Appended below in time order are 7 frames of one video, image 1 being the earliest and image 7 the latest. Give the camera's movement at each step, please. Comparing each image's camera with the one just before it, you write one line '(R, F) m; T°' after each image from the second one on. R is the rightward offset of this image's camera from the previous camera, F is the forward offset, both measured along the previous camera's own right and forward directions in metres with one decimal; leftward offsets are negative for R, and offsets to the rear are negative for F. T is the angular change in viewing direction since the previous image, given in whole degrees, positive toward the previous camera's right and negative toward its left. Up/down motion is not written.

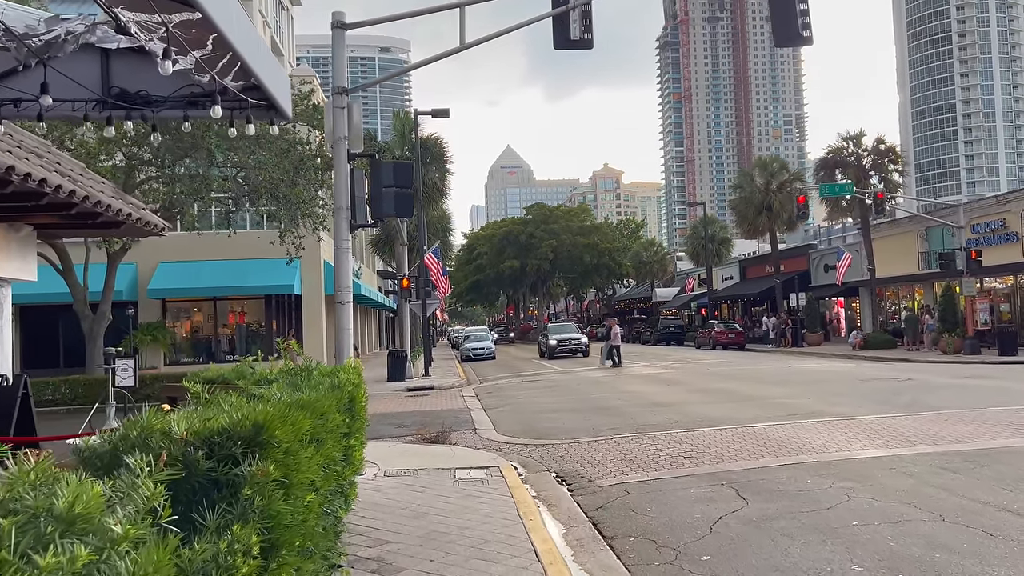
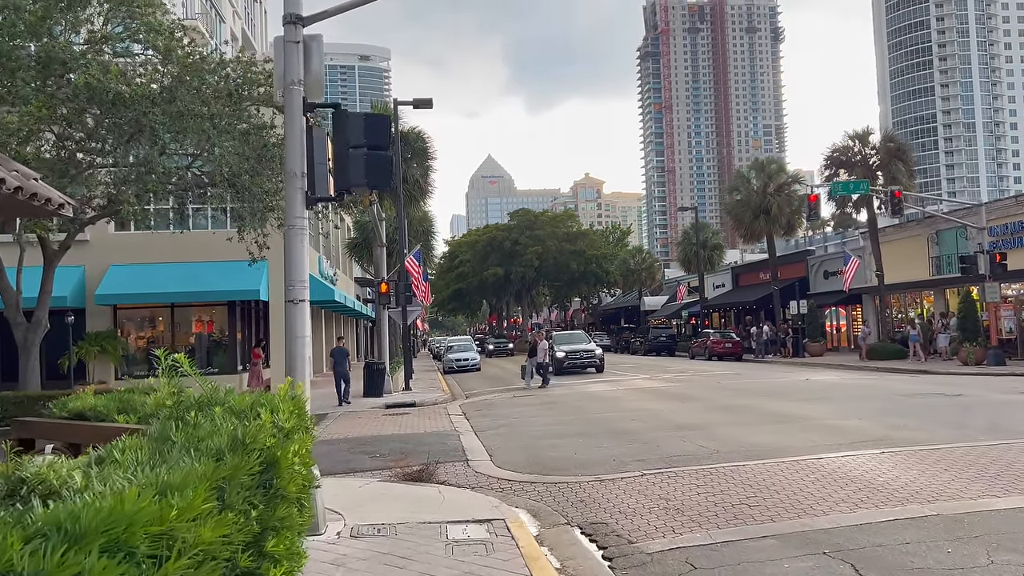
(-0.3, +2.3) m; +1°
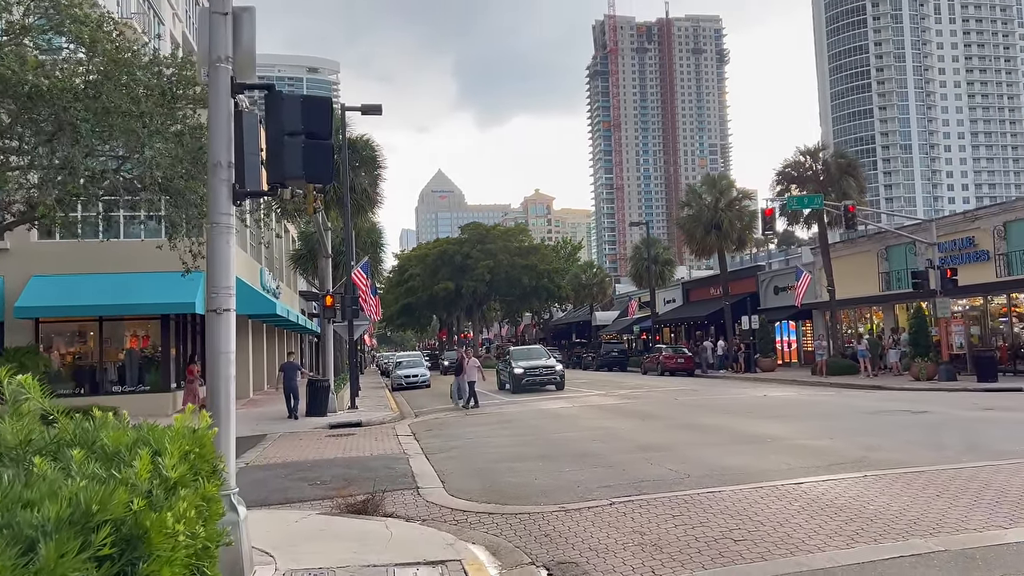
(-0.1, +0.8) m; +4°
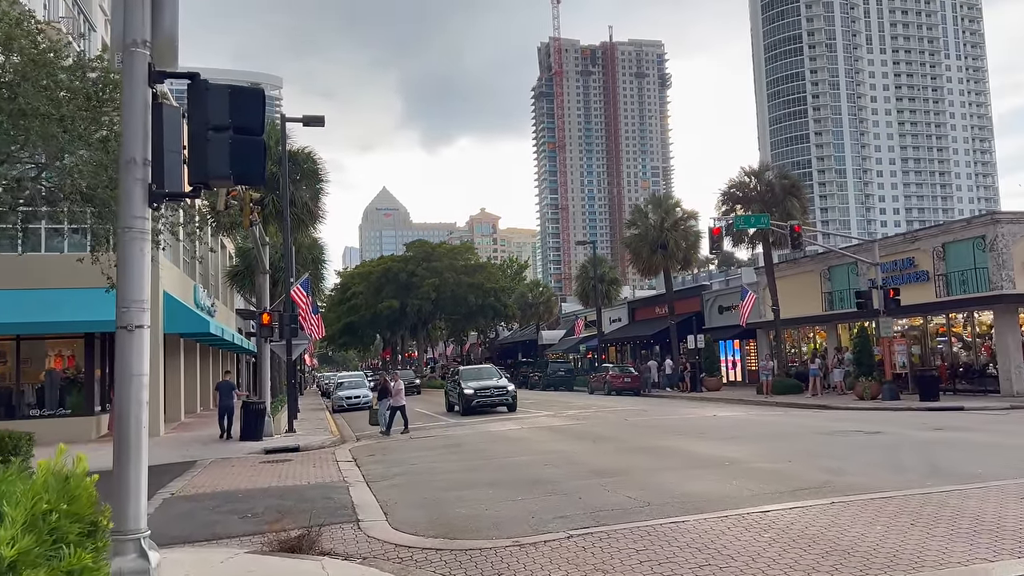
(-0.1, +0.6) m; +4°
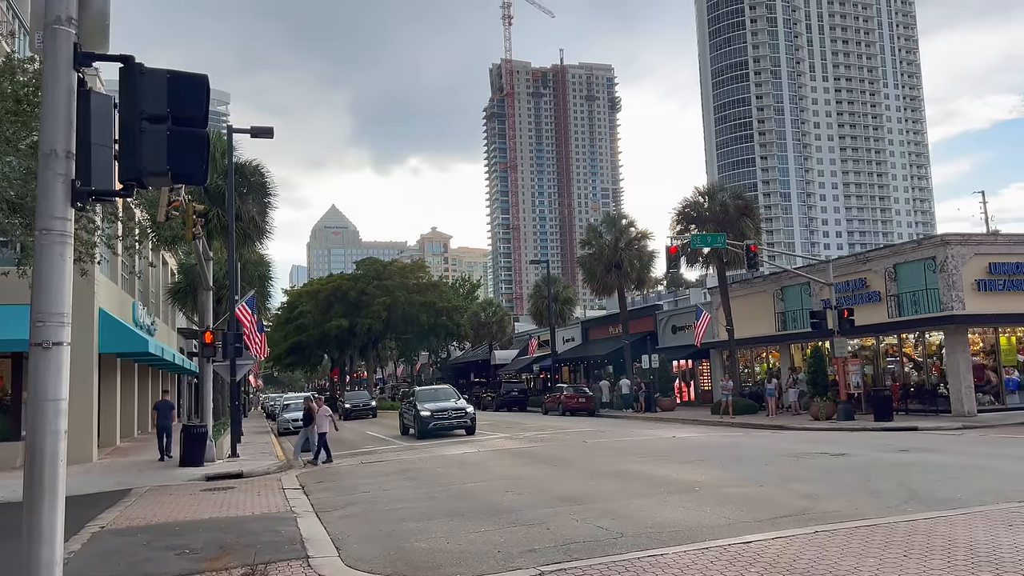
(-0.2, +0.6) m; +4°
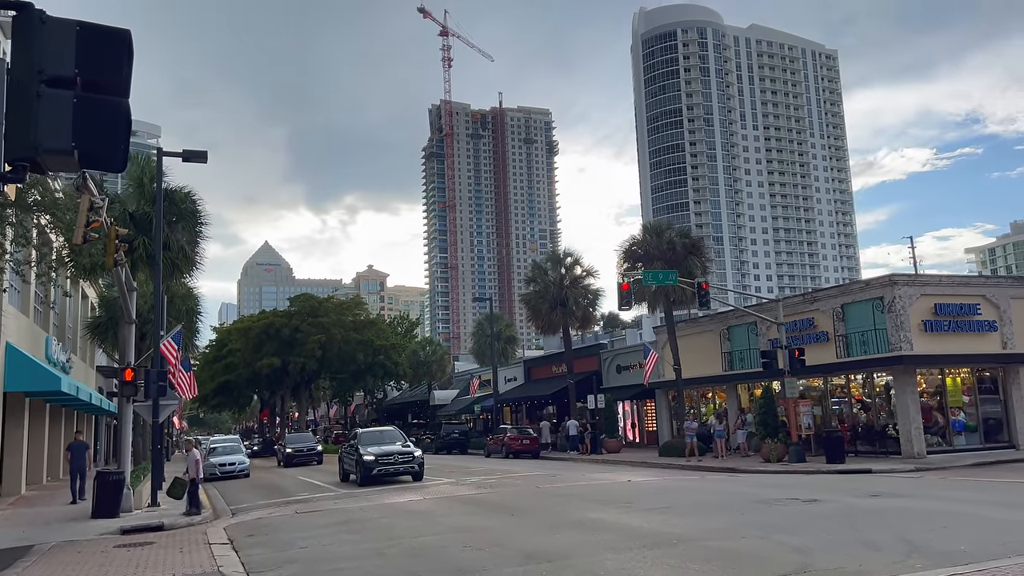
(-0.3, +1.0) m; +5°
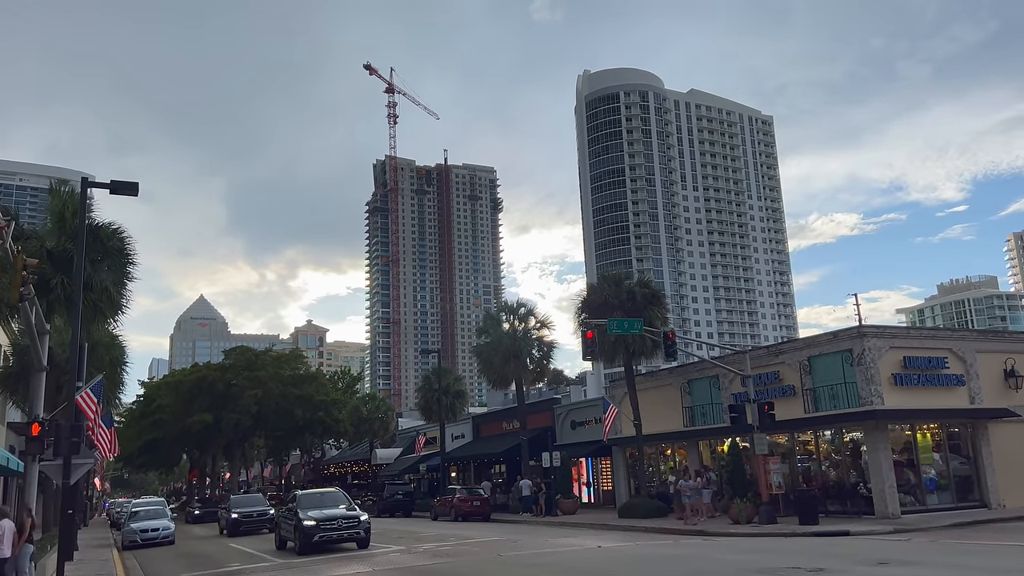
(-0.4, +1.5) m; +4°
